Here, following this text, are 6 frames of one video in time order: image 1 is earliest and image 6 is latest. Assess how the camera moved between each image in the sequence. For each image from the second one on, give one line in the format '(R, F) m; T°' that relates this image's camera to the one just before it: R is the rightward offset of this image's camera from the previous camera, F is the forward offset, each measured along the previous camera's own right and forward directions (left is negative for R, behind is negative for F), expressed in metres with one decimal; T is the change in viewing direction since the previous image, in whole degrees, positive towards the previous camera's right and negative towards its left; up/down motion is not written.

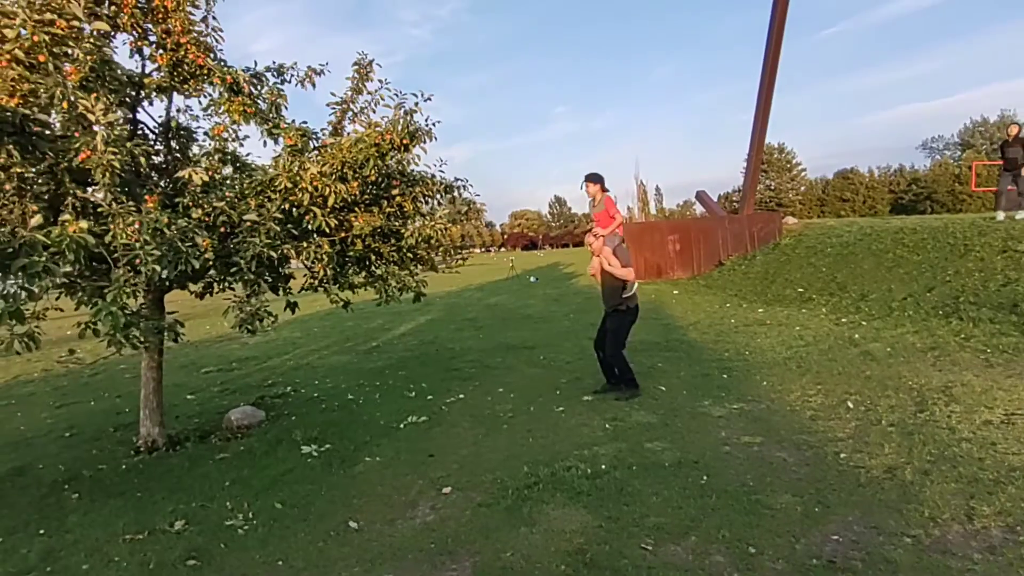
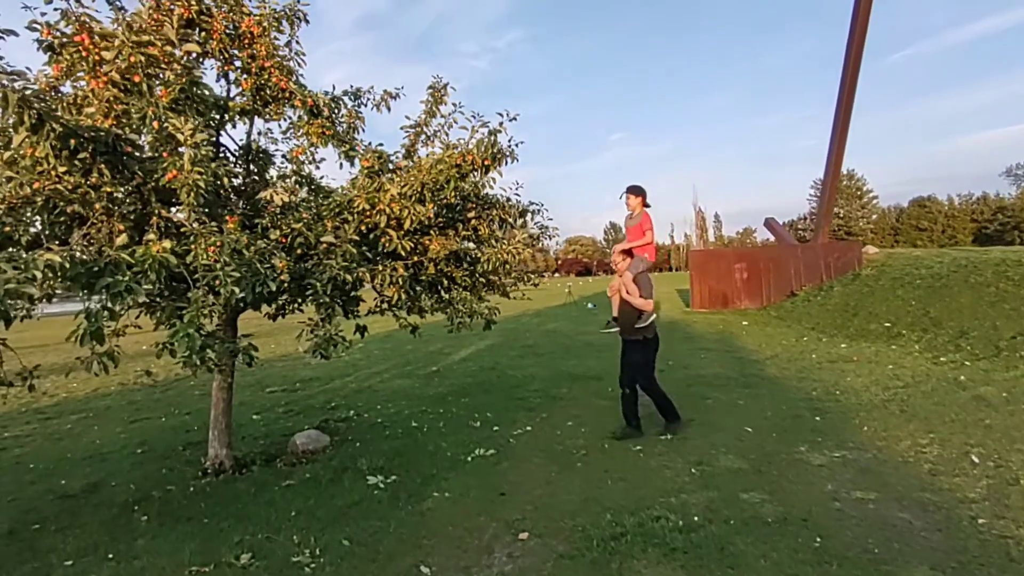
(-0.2, +0.3) m; -5°
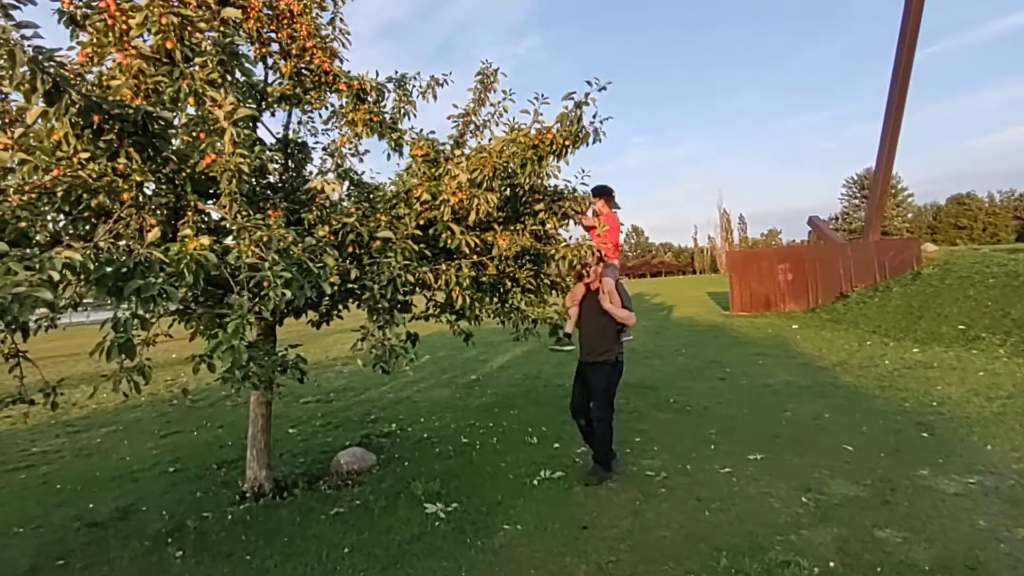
(-0.4, +0.6) m; -2°
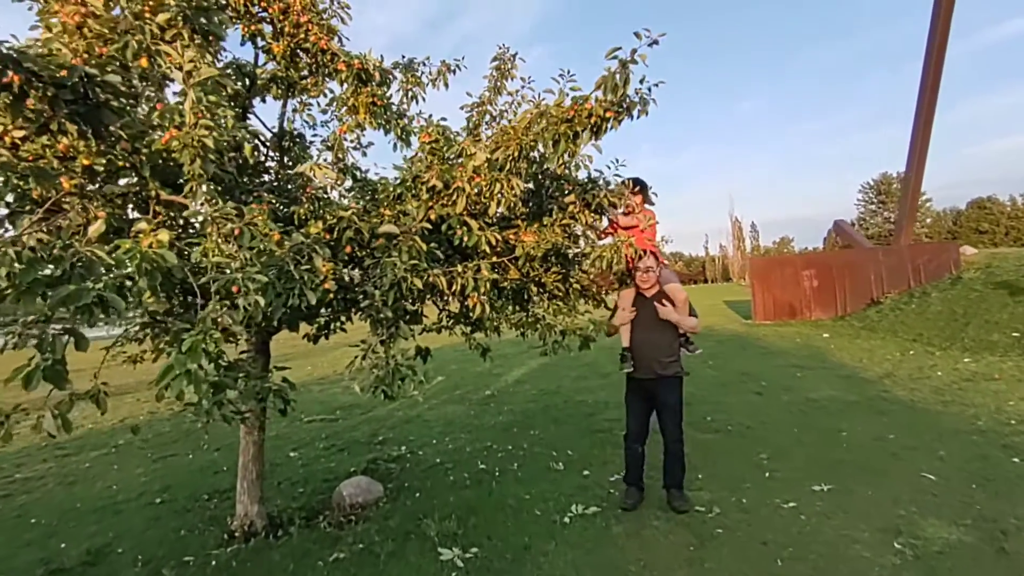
(-0.1, +0.7) m; -1°
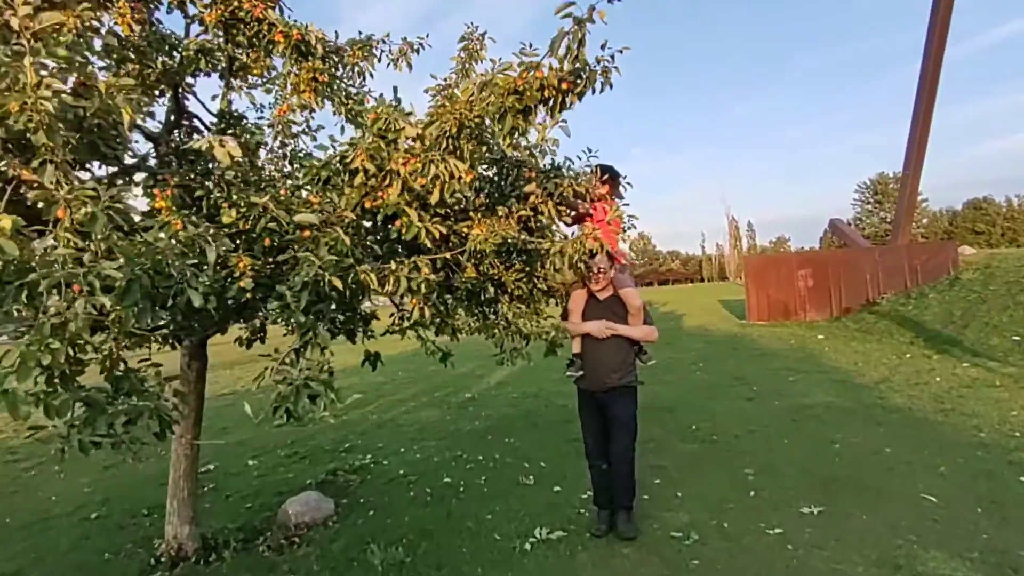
(+0.3, +0.5) m; 0°
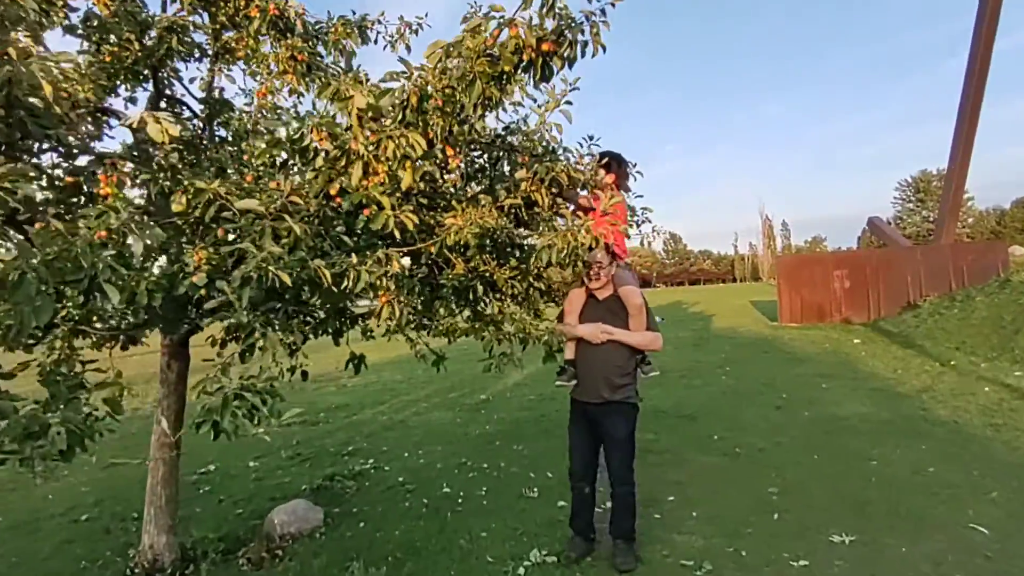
(+0.2, +0.4) m; -3°
